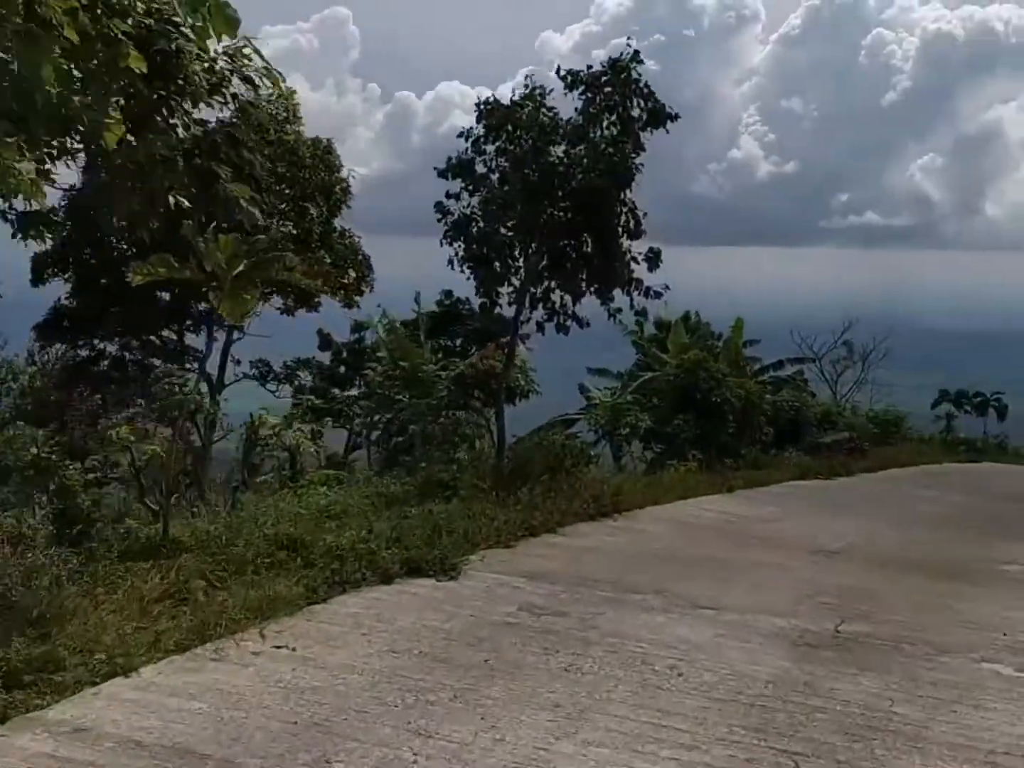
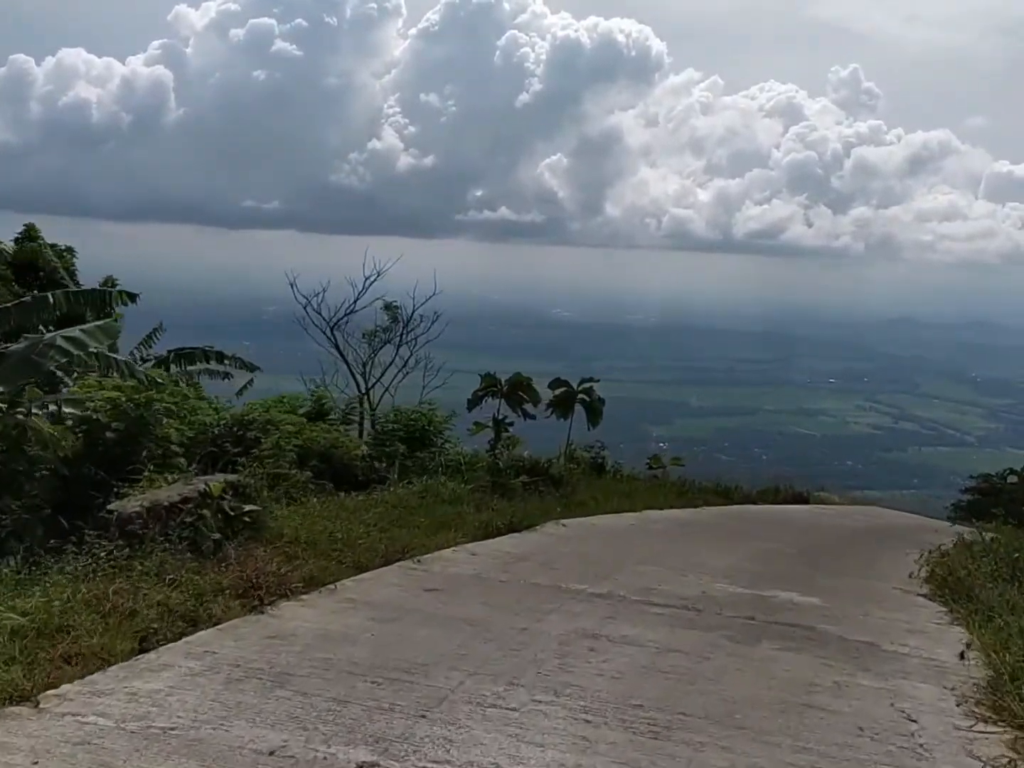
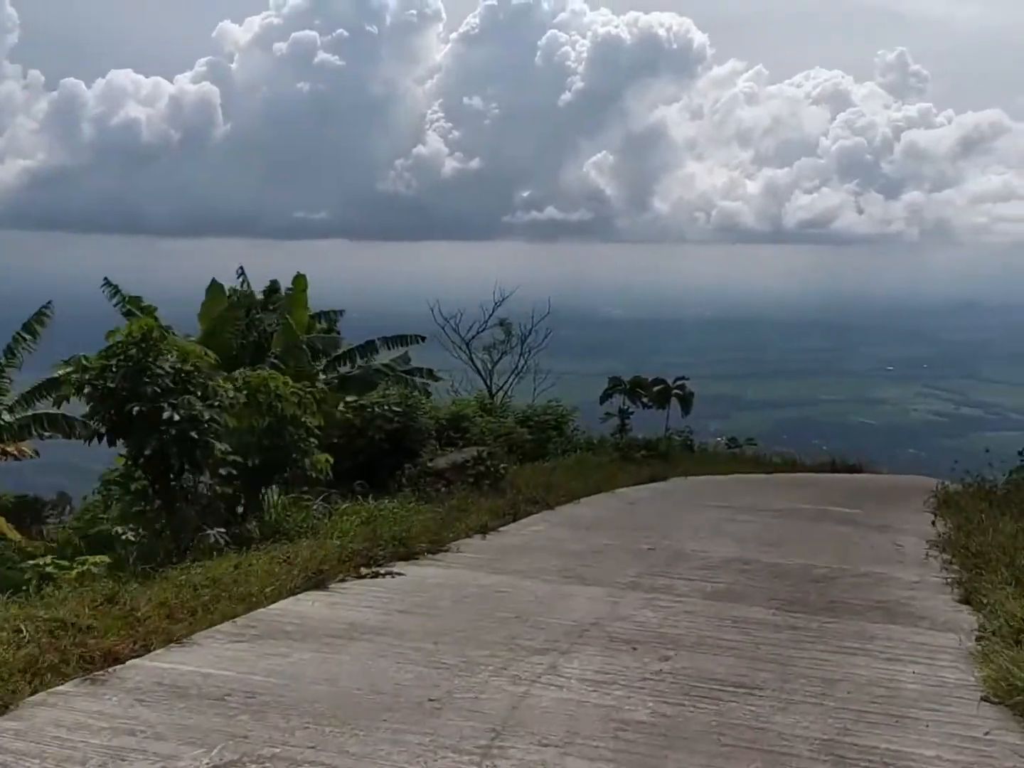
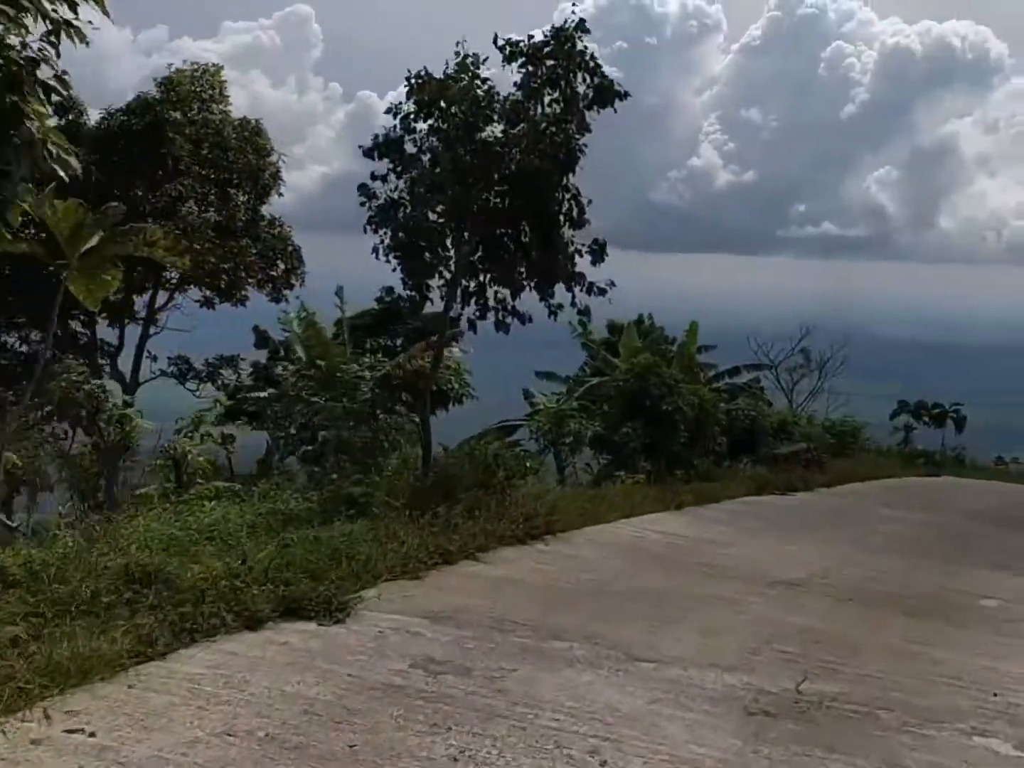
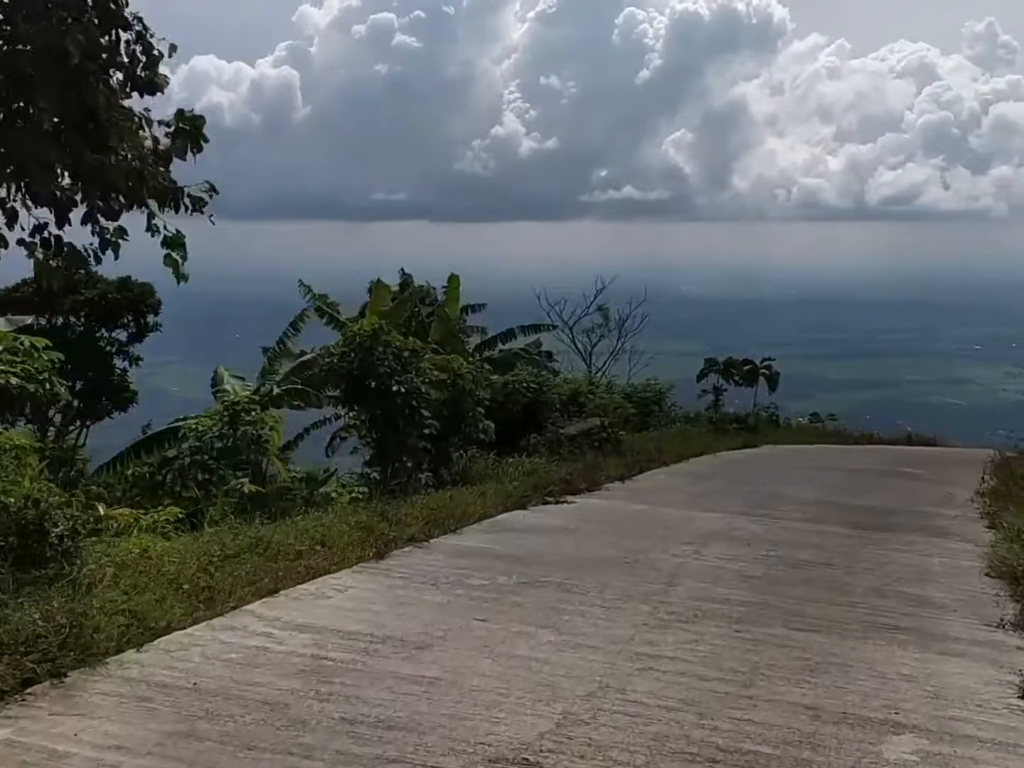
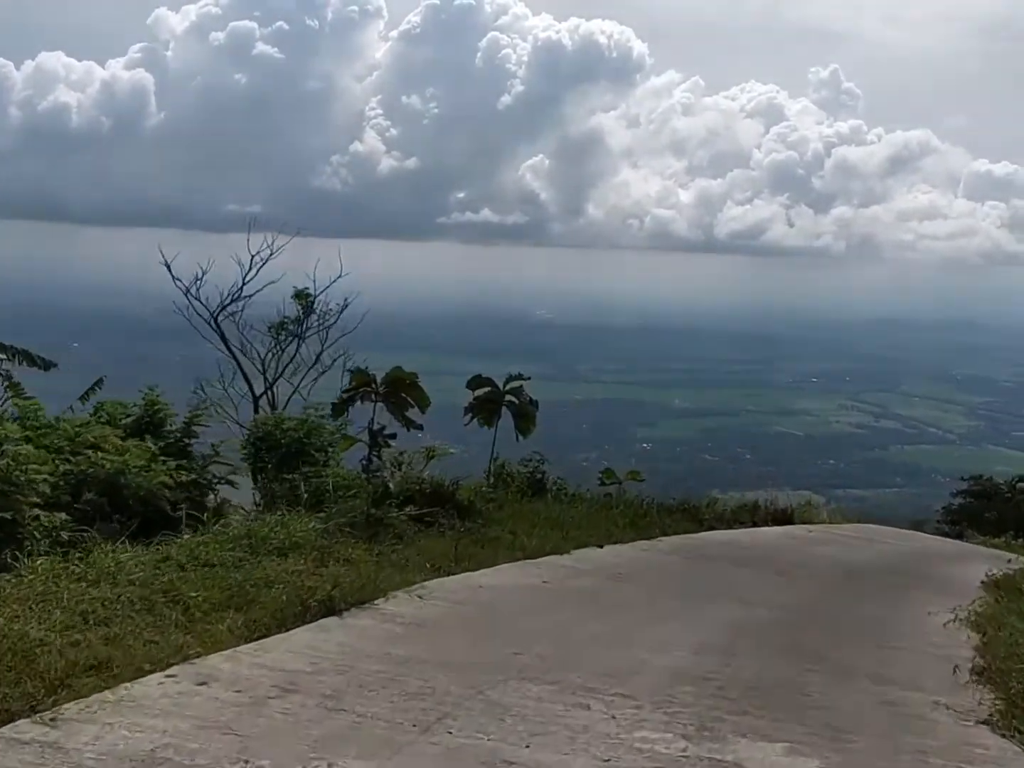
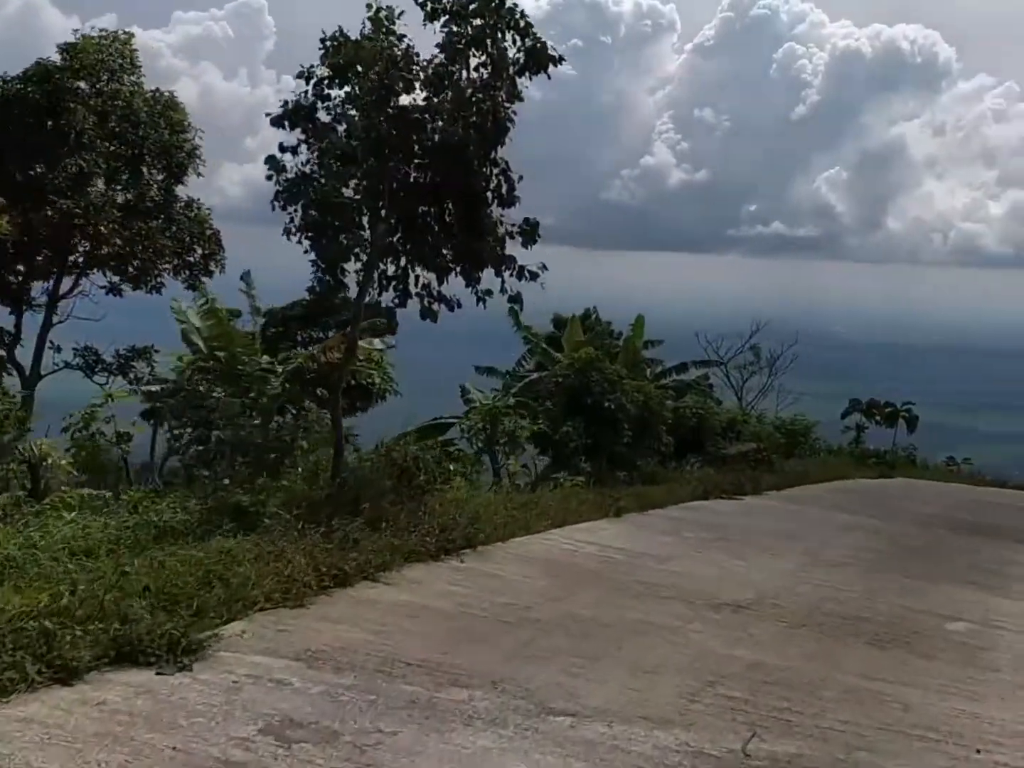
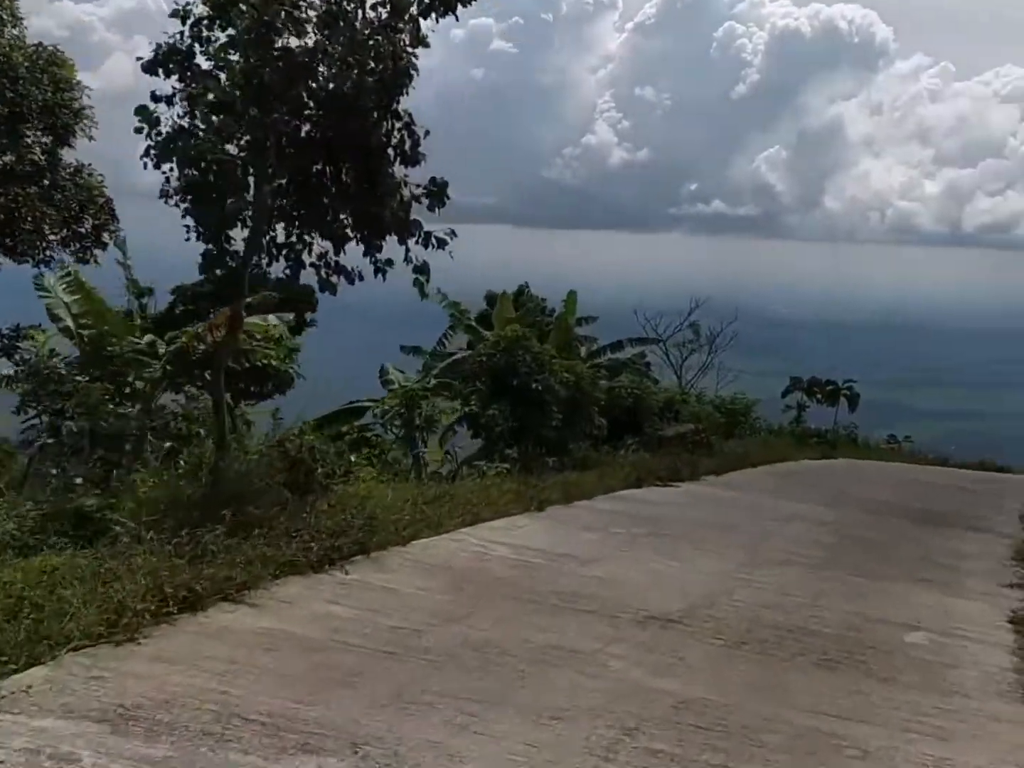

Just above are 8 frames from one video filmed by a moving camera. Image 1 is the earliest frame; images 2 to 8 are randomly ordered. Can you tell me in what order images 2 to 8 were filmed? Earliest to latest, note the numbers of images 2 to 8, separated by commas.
4, 7, 8, 5, 3, 2, 6
